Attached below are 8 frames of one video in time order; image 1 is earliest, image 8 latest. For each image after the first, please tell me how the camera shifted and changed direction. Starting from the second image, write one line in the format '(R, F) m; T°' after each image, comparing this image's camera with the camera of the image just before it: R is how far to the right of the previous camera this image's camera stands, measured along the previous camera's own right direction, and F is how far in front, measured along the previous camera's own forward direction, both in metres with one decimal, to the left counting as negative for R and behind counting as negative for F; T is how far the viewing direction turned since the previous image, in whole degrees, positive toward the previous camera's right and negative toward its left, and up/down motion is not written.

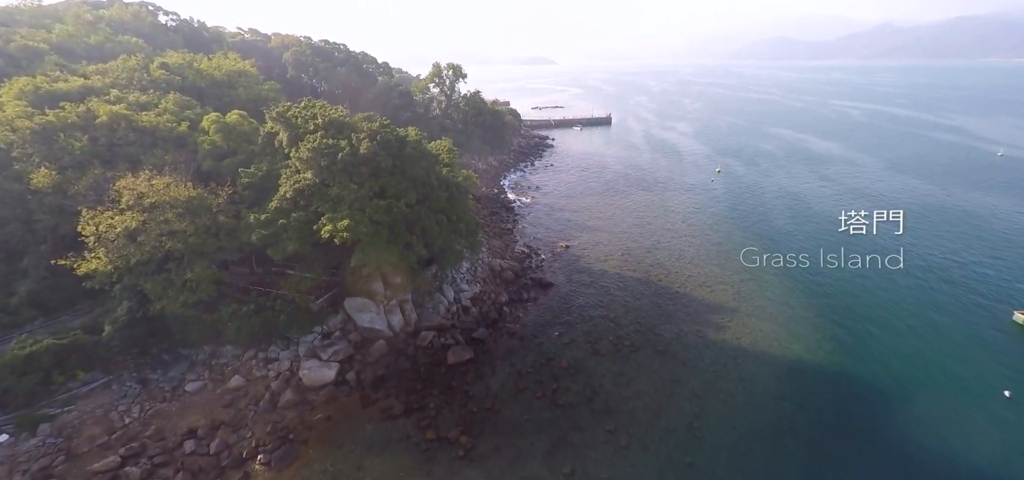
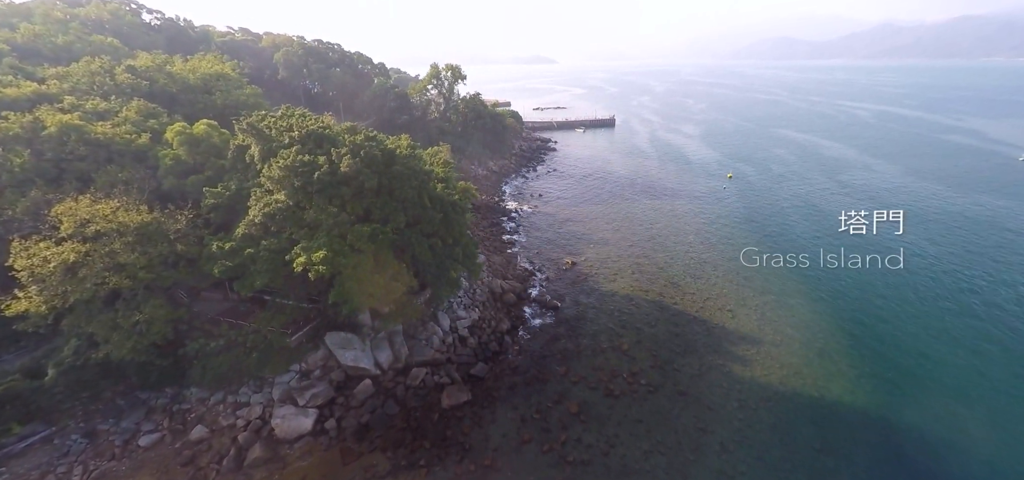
(-0.1, +3.5) m; 0°
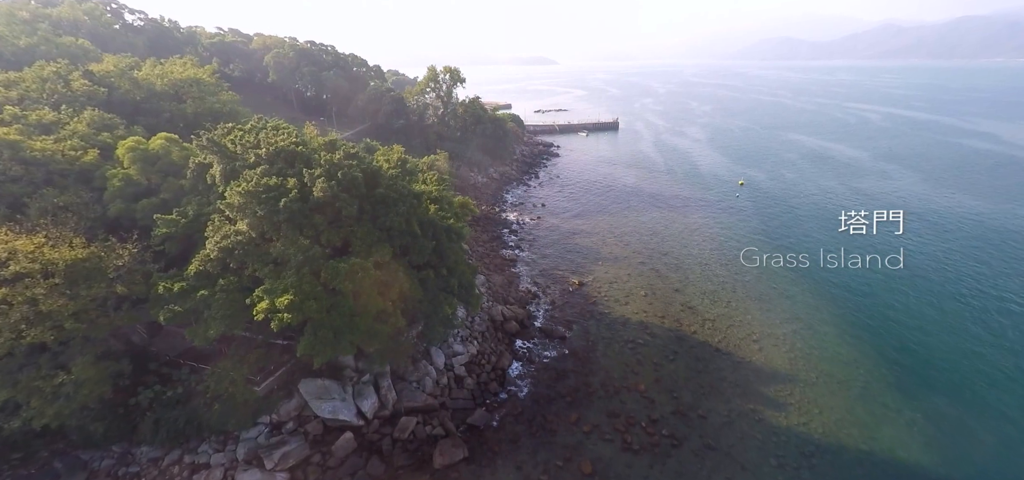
(-0.1, +3.6) m; 0°
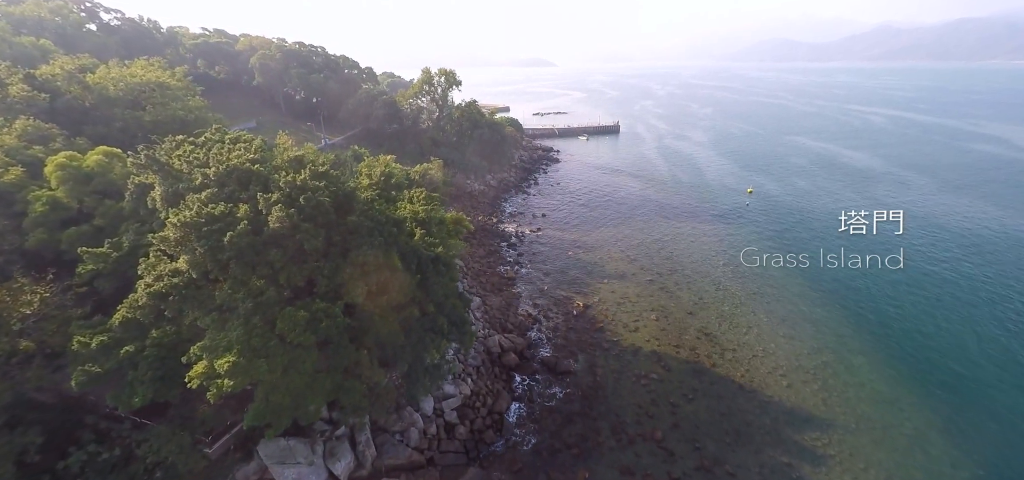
(0.0, +3.5) m; 0°
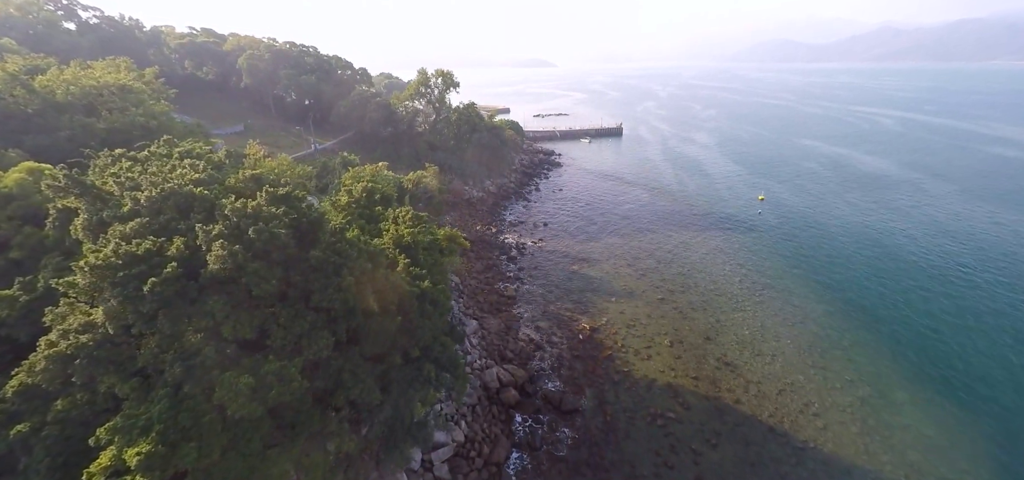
(0.0, +3.3) m; 0°
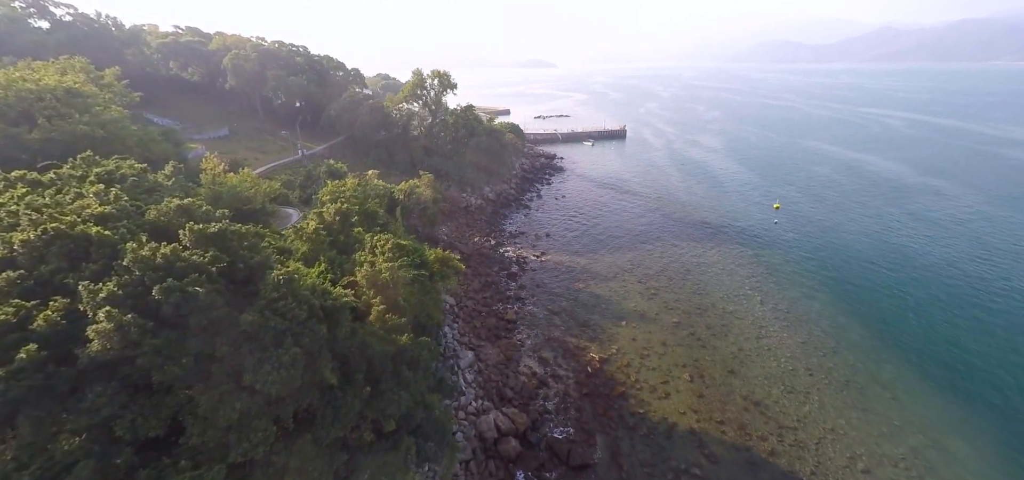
(0.0, +3.7) m; 0°
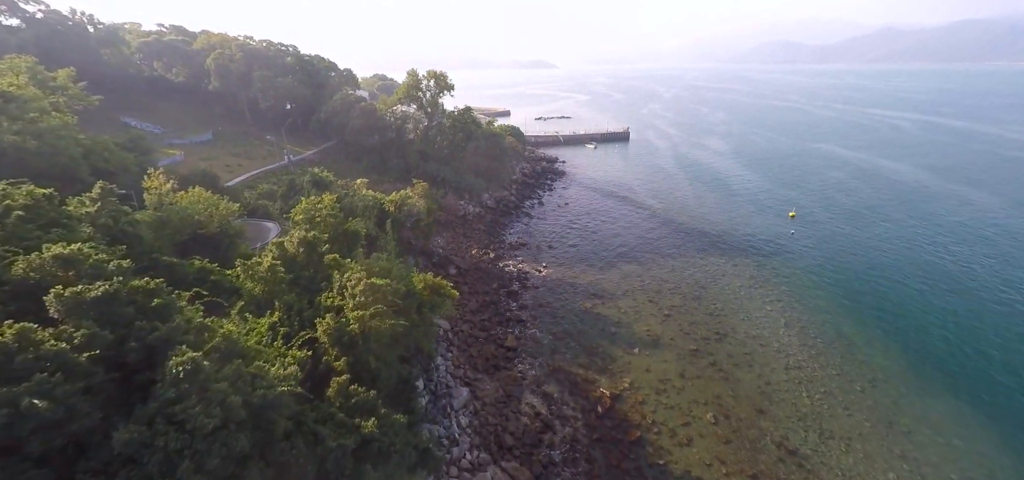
(0.0, +3.5) m; 0°
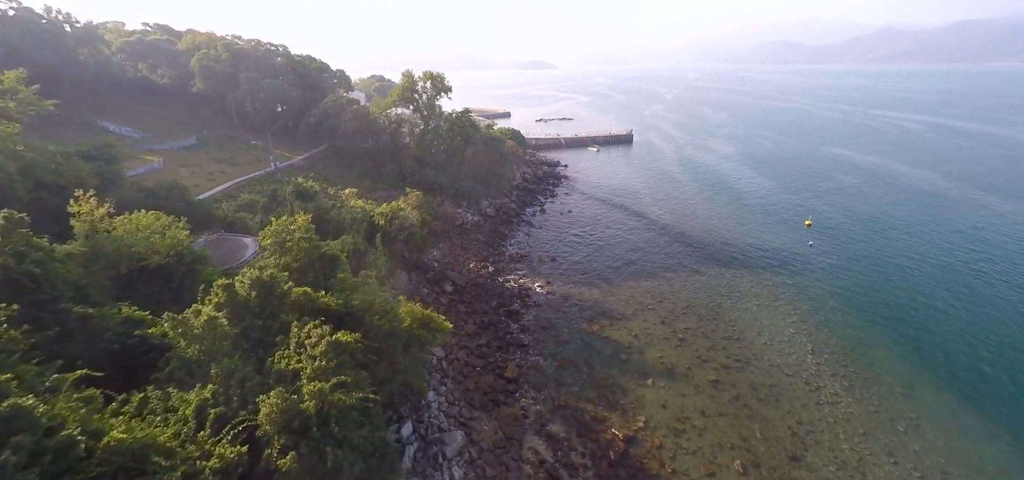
(0.0, +3.1) m; 0°
